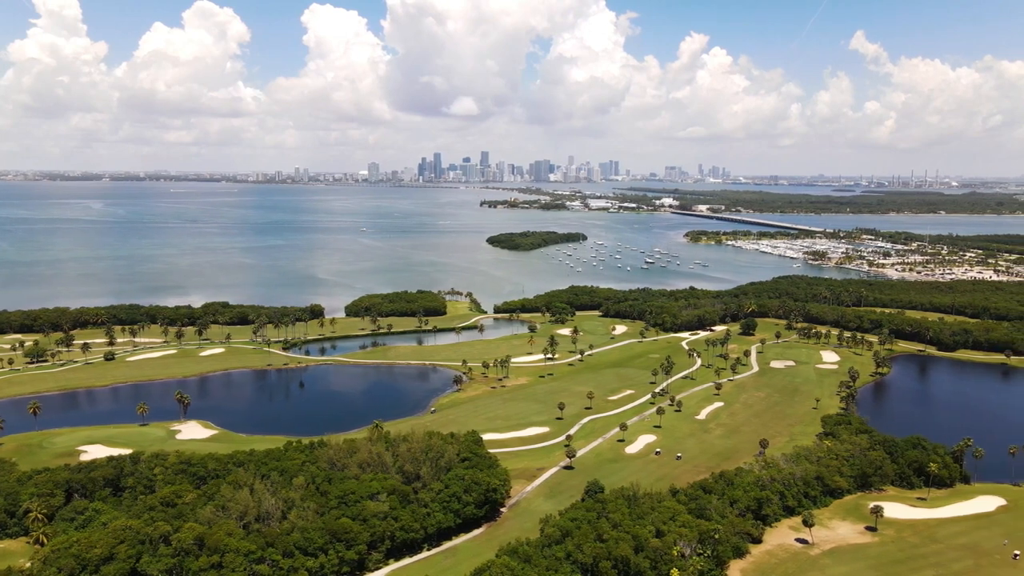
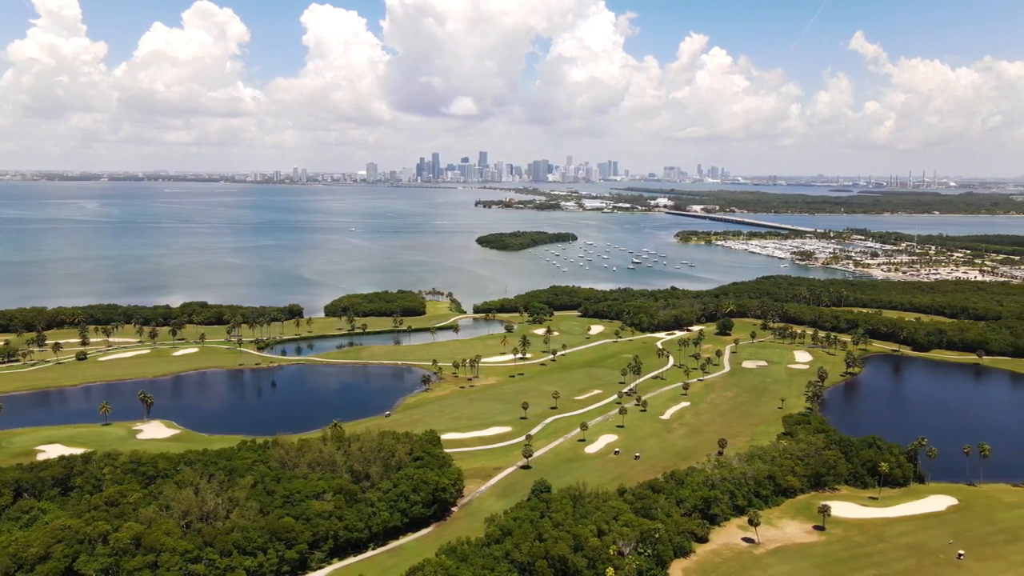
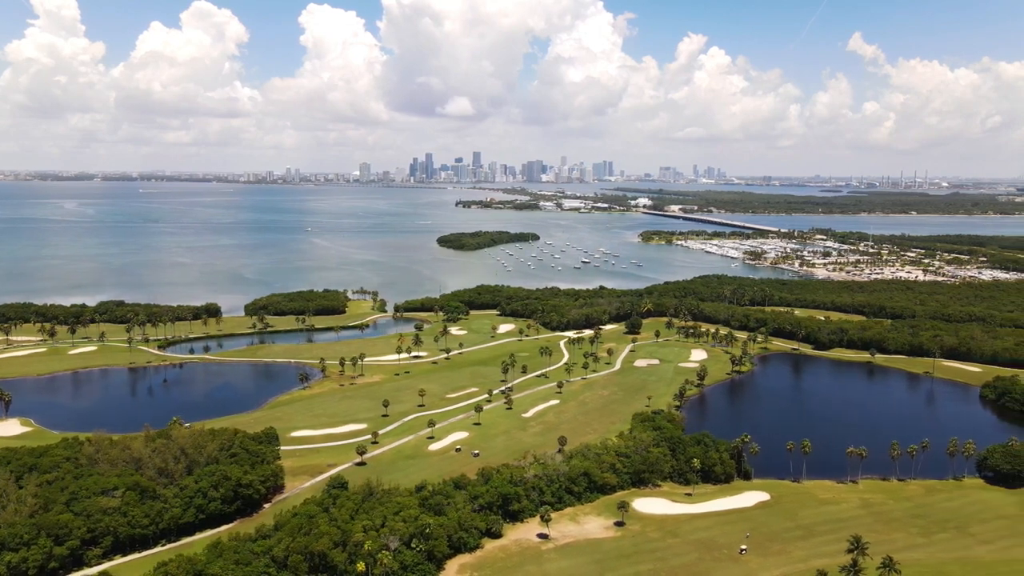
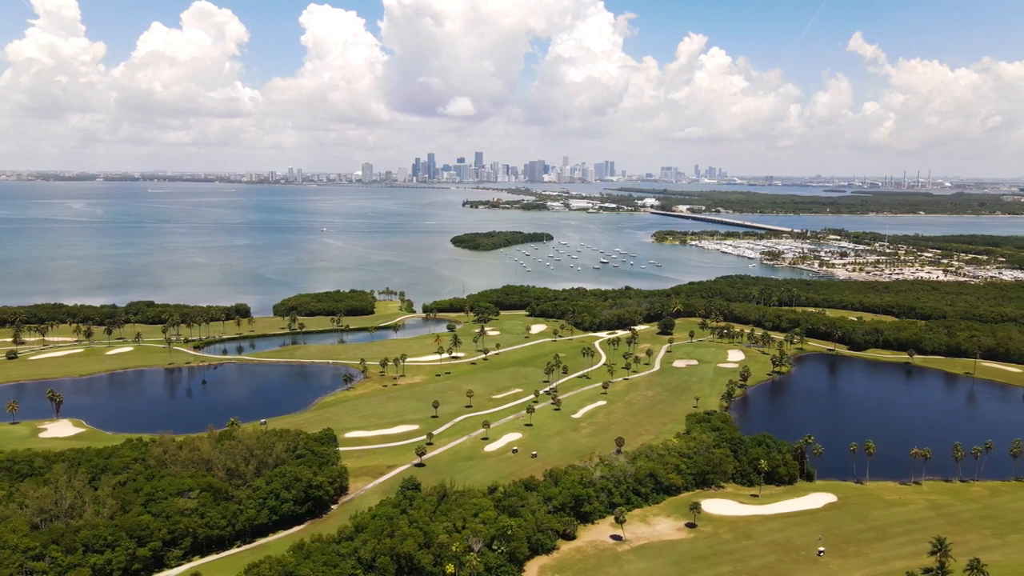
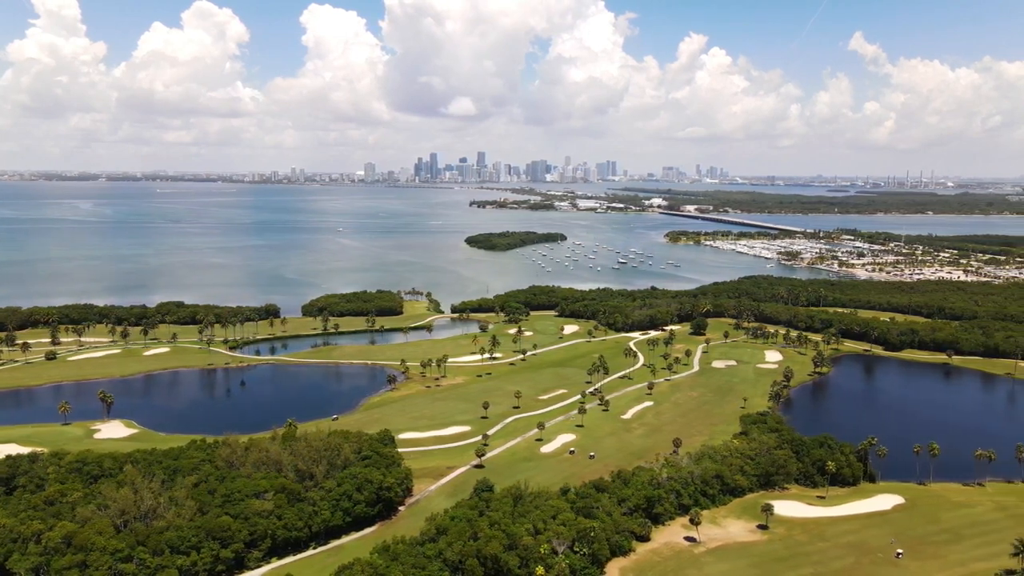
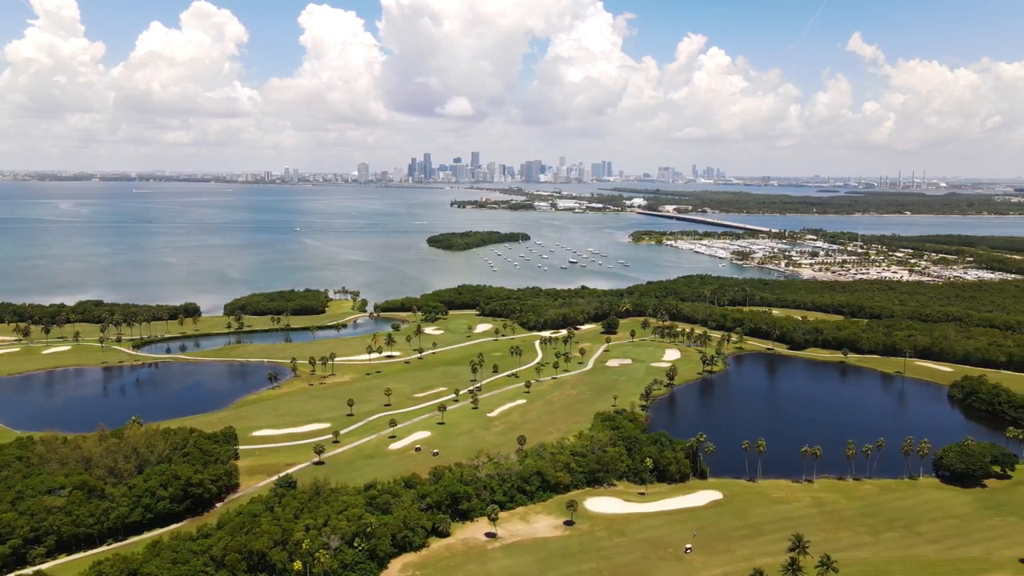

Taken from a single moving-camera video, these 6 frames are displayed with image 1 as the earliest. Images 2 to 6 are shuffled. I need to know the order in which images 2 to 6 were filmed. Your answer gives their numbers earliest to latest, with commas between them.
2, 5, 4, 3, 6
